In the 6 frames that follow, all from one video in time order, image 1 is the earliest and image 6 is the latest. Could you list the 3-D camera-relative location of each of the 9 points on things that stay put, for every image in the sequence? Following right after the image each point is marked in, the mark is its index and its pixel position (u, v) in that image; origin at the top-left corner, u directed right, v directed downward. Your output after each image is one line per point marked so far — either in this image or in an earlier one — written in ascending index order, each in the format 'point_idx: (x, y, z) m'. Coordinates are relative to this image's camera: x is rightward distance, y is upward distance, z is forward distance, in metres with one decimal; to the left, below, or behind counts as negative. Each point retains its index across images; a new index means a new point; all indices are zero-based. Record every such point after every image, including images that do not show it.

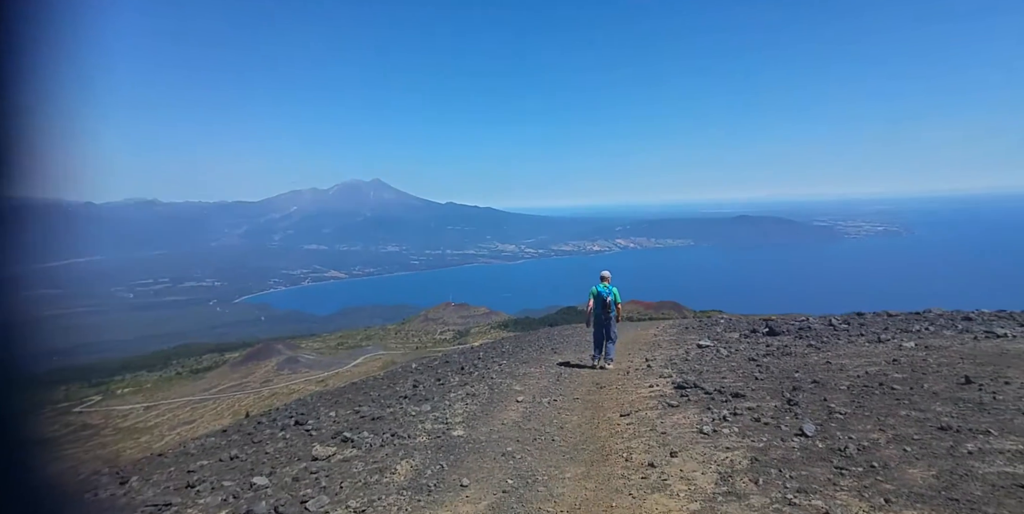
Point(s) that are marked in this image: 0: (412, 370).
0: (-2.1, -2.4, +12.2) m
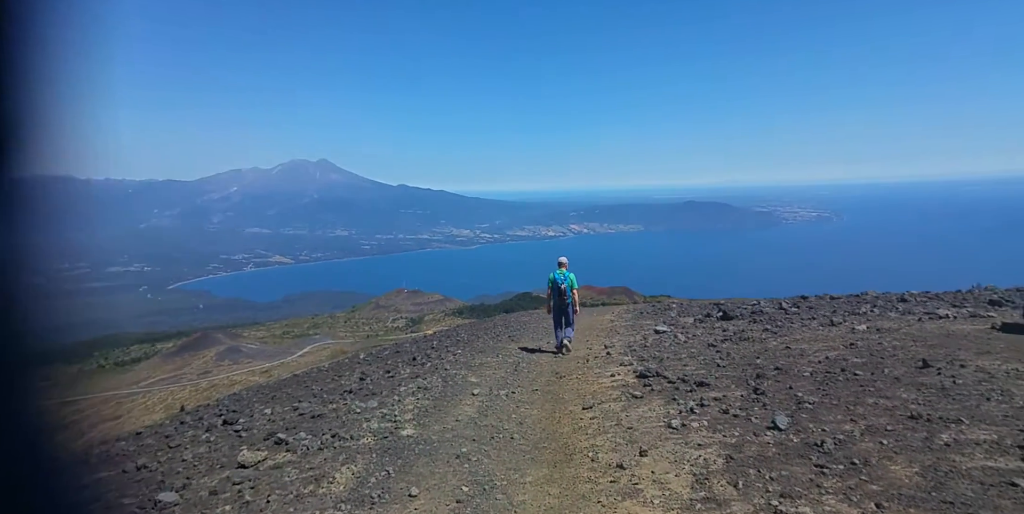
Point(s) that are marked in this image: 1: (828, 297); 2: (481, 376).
0: (-3.1, -2.1, +11.7) m
1: (+6.7, -0.9, +11.8) m
2: (-0.4, -1.7, +8.1) m
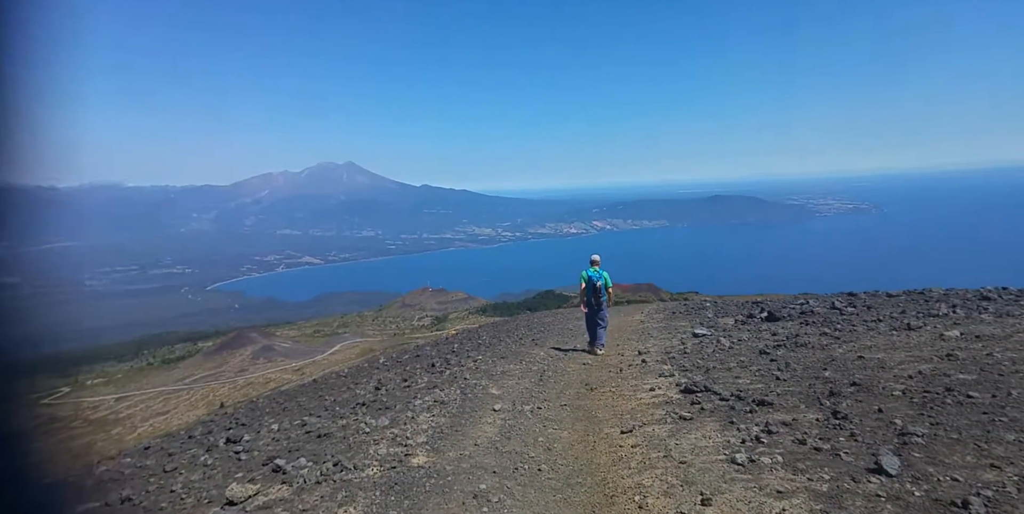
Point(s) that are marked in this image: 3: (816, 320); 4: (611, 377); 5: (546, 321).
0: (-2.6, -2.1, +11.1) m
1: (+7.1, -0.8, +10.8) m
2: (-0.1, -1.7, +7.4) m
3: (+4.9, -1.0, +9.1) m
4: (+1.3, -1.6, +7.4) m
5: (+0.9, -1.6, +14.3) m
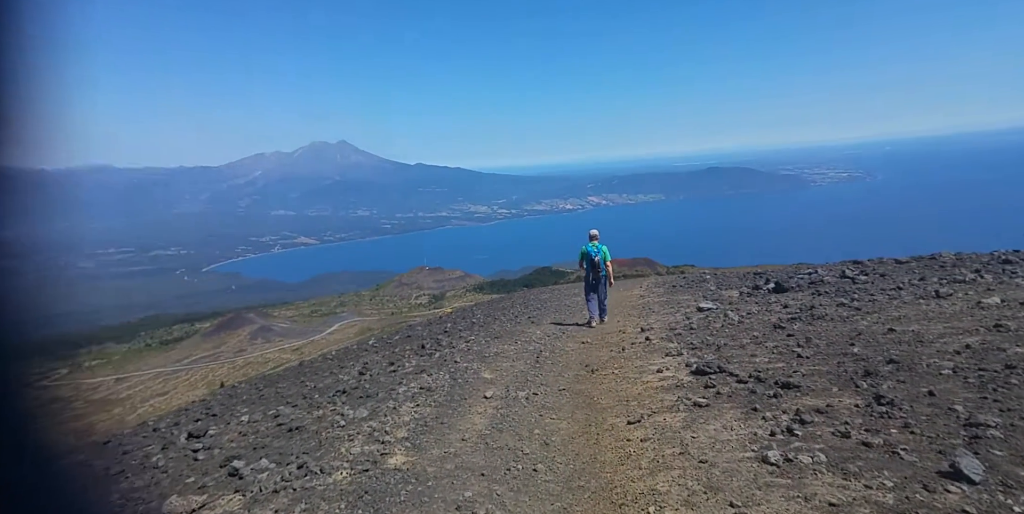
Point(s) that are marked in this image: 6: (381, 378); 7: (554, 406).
0: (-2.7, -1.7, +10.6) m
1: (+7.0, -0.2, +10.2) m
2: (-0.2, -1.4, +6.8) m
3: (+4.8, -0.5, +8.5) m
4: (+1.2, -1.2, +6.9) m
5: (+0.7, -1.0, +13.8) m
6: (-1.7, -1.5, +7.2) m
7: (+0.4, -1.4, +5.4) m
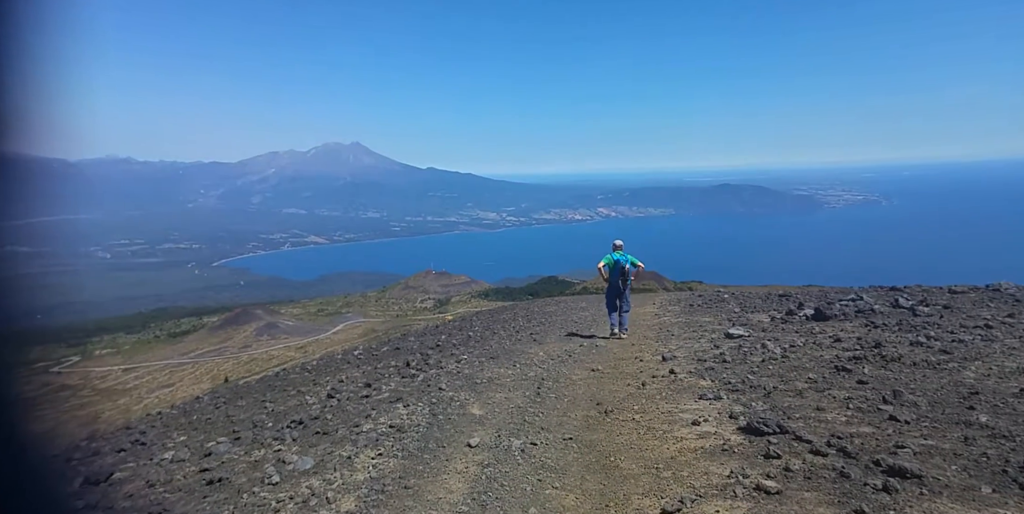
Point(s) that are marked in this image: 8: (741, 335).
0: (-2.7, -1.7, +9.5) m
1: (+7.1, -0.6, +9.0) m
2: (-0.2, -1.4, +5.7) m
3: (+4.8, -0.8, +7.3) m
4: (+1.2, -1.3, +5.7) m
5: (+0.8, -1.2, +12.6) m
6: (-1.7, -1.5, +6.1) m
7: (+0.3, -1.5, +4.3) m
8: (+3.1, -1.1, +7.7) m
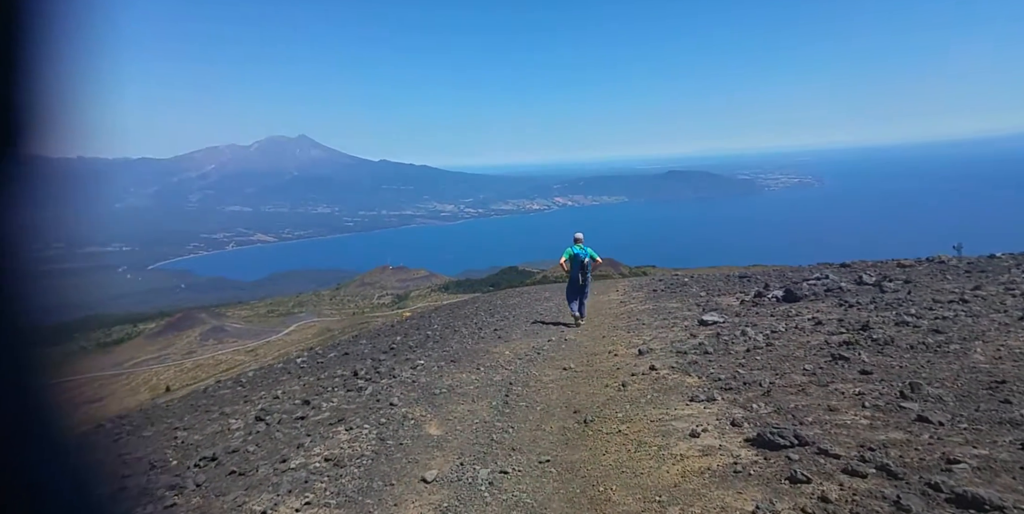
0: (-3.3, -1.7, +8.6) m
1: (+6.4, -0.2, +8.9) m
2: (-0.5, -1.4, +5.0) m
3: (+4.3, -0.5, +7.0) m
4: (+0.8, -1.2, +5.1) m
5: (-0.1, -1.0, +12.0) m
6: (-2.1, -1.5, +5.3) m
7: (+0.1, -1.4, +3.6) m
8: (+2.6, -0.8, +7.2) m
